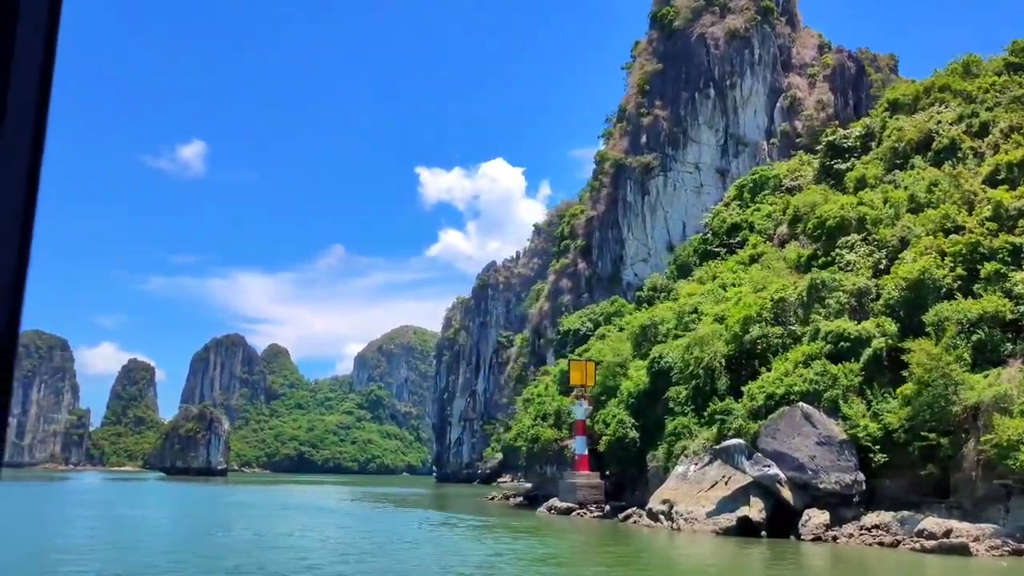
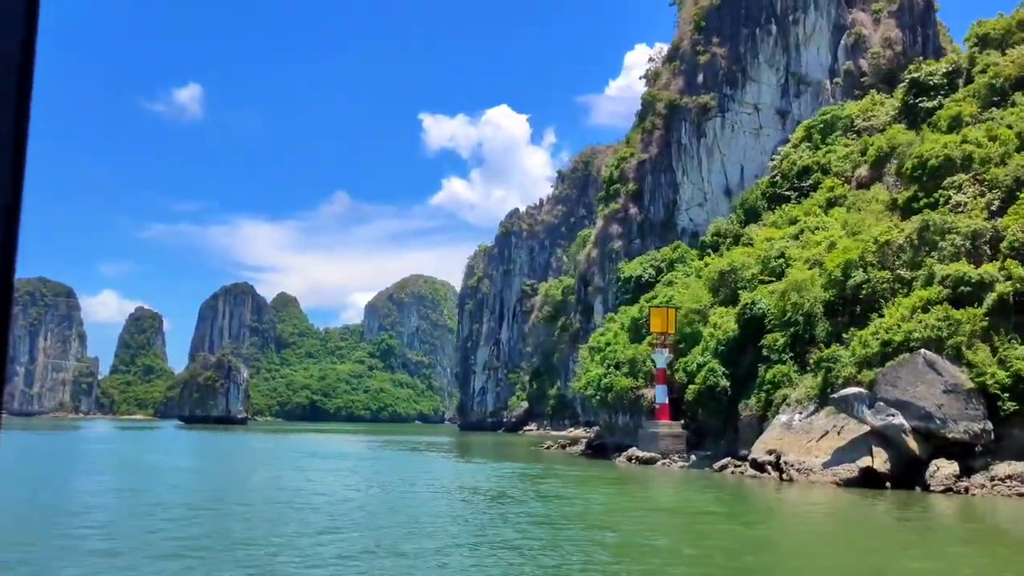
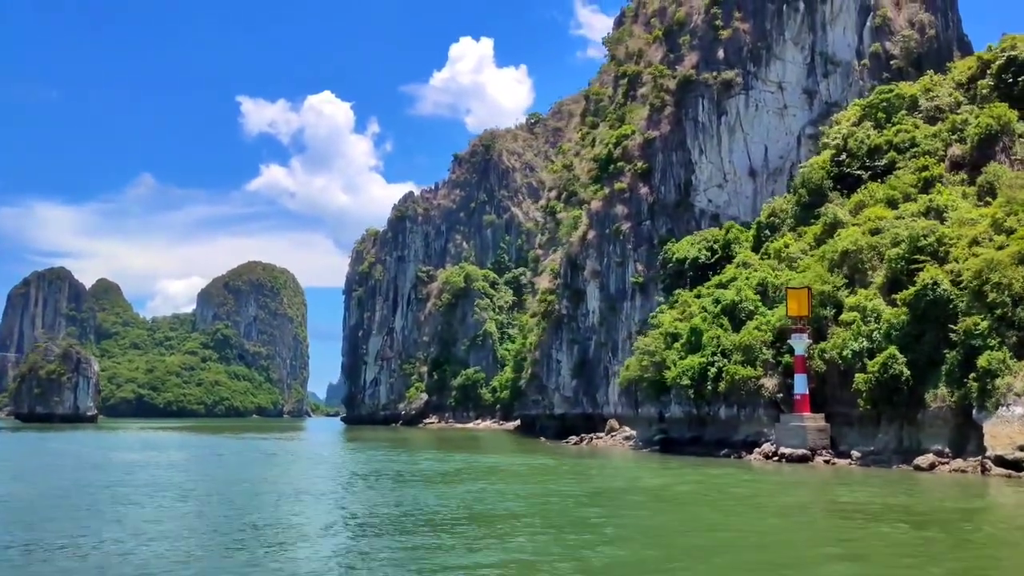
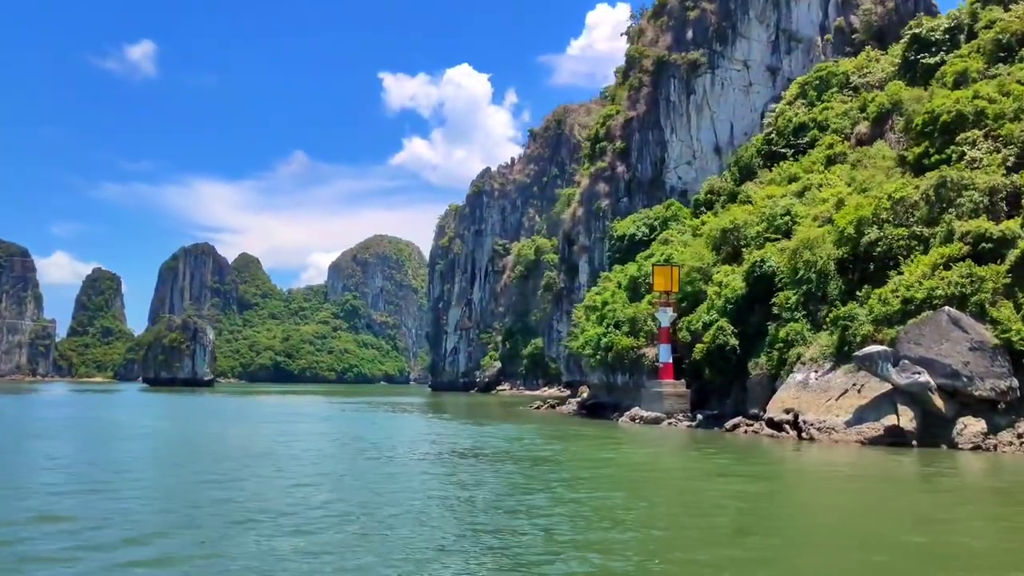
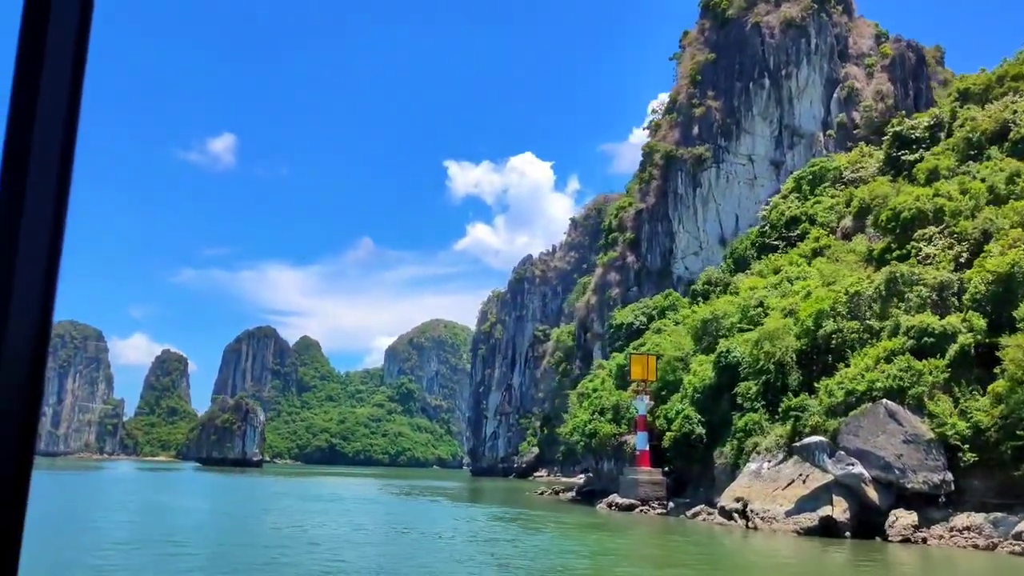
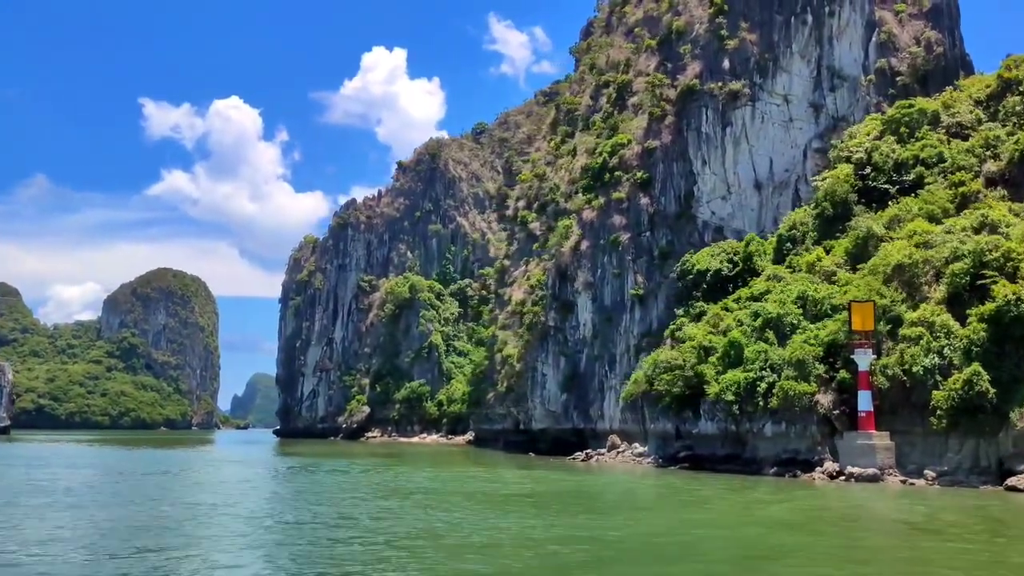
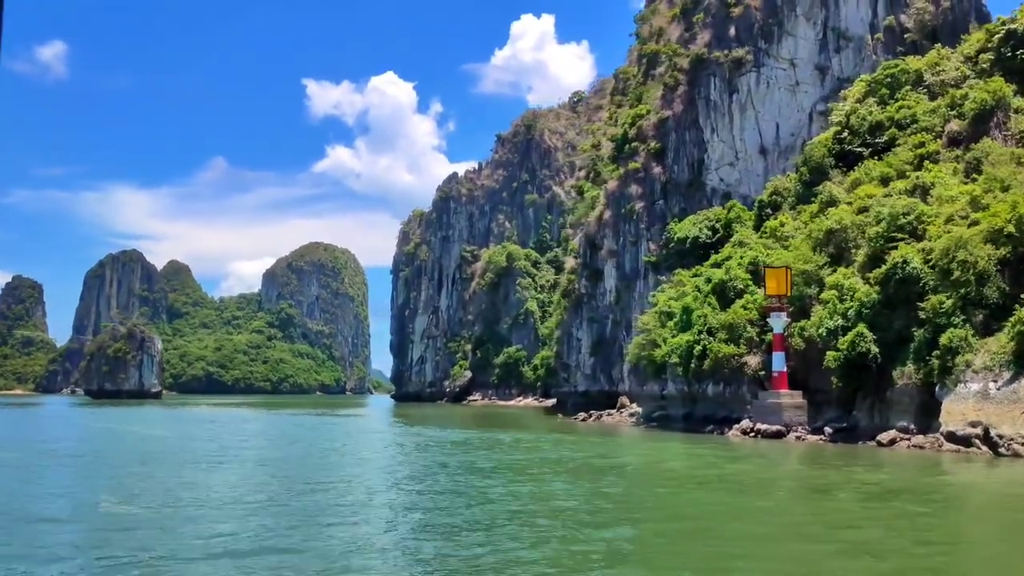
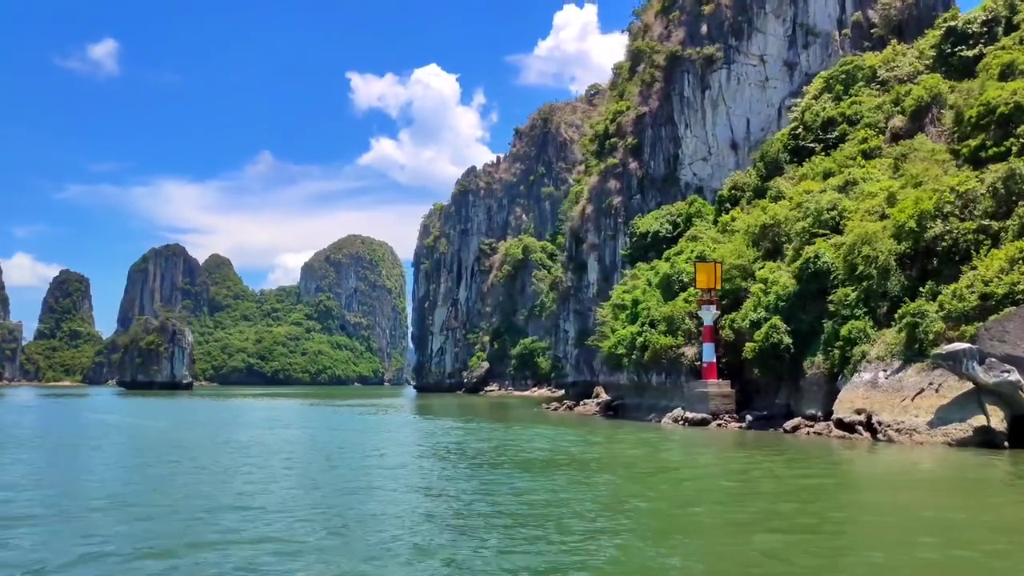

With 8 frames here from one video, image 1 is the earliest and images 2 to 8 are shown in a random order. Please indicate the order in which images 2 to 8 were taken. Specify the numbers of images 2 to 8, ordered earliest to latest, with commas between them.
5, 2, 4, 8, 7, 3, 6
